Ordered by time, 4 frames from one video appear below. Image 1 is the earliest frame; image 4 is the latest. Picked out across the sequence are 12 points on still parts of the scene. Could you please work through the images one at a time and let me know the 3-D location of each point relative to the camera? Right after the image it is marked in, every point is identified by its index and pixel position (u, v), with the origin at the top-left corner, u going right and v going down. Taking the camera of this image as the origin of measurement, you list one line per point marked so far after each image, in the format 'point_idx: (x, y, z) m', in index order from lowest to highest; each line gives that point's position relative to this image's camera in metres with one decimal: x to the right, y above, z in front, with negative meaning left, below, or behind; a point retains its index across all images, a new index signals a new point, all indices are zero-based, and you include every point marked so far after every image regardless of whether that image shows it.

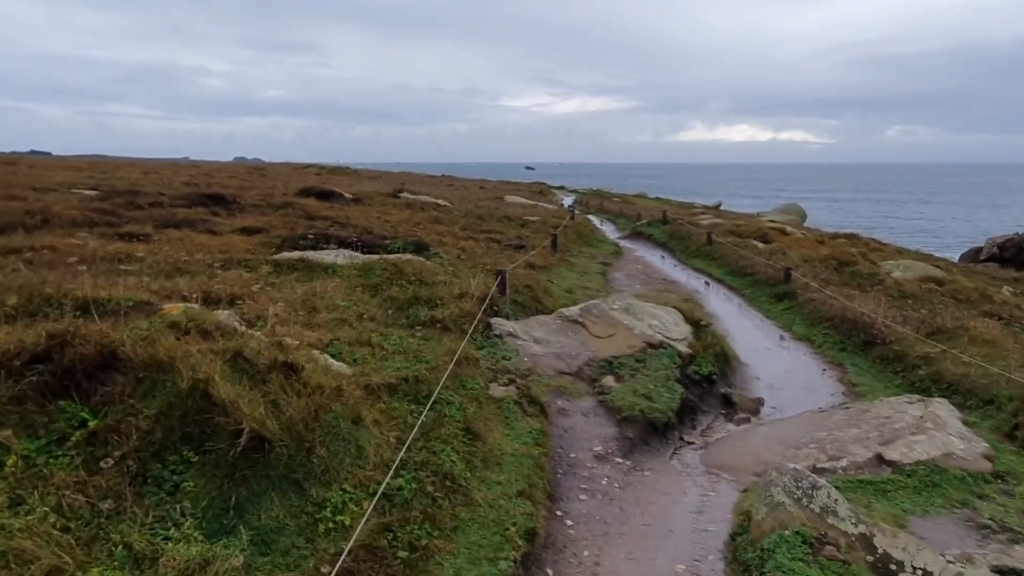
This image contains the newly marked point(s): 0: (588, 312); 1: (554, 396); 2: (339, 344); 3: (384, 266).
0: (+1.4, -0.5, +13.3) m
1: (+0.6, -1.6, +10.5) m
2: (-2.3, -0.7, +9.5) m
3: (-2.6, +0.4, +14.8) m
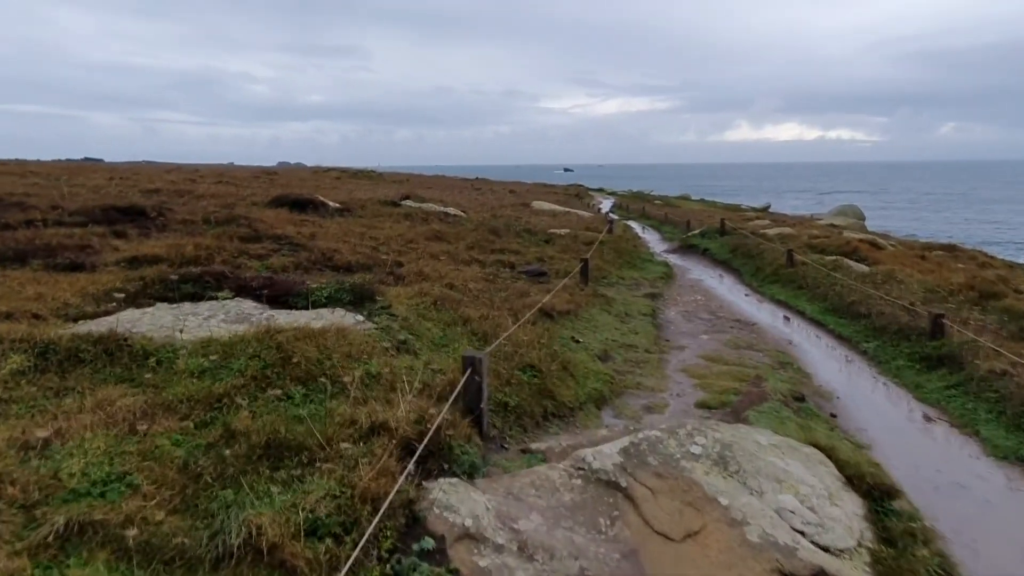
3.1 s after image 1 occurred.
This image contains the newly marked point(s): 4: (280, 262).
0: (+1.1, -1.6, +6.4) m
1: (+0.2, -2.7, +3.6) m
2: (-2.7, -1.8, +2.8) m
3: (-2.8, -0.7, +8.1) m
4: (-5.2, +0.6, +16.2) m
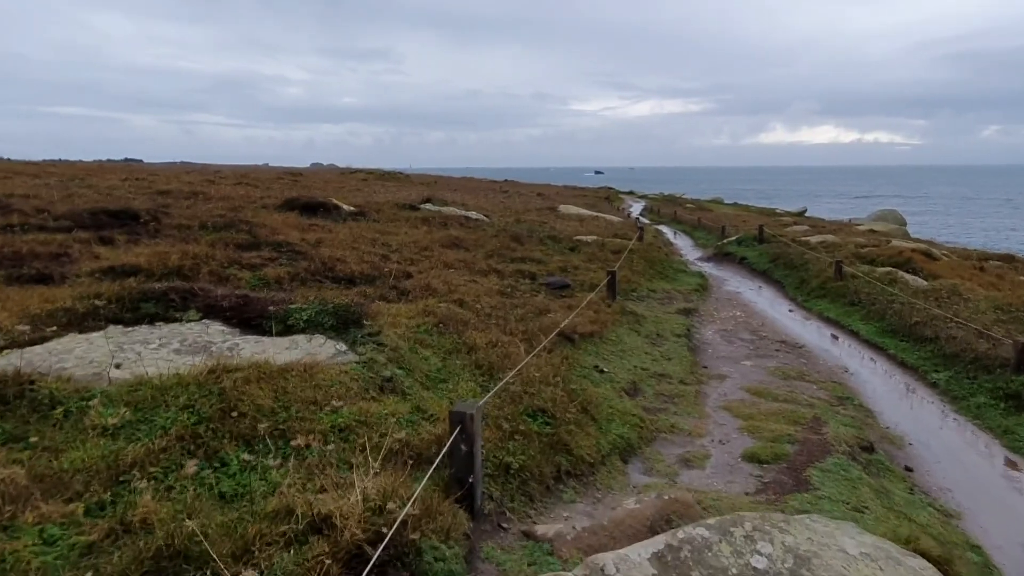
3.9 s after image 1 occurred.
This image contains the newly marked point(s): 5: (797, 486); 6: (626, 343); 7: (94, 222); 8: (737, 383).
0: (+1.1, -1.9, +4.6) m
1: (0.0, -2.9, +1.9) m
2: (-2.9, -2.1, +1.2) m
3: (-2.8, -0.9, +6.5) m
4: (-4.8, +0.3, +14.6) m
5: (+3.1, -2.1, +7.8) m
6: (+2.2, -1.0, +13.7) m
7: (-9.8, +1.5, +17.0) m
8: (+3.9, -1.6, +12.5) m
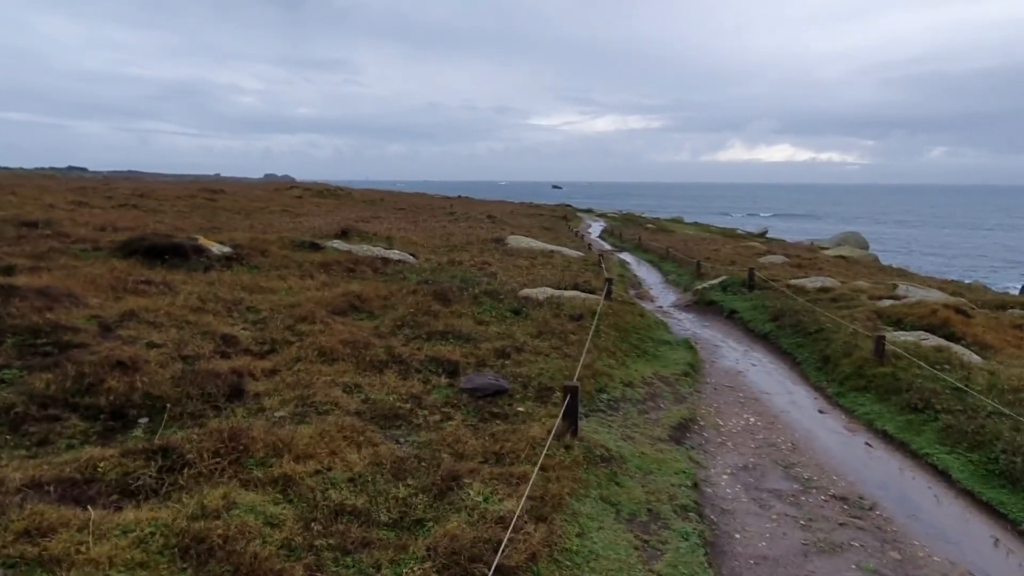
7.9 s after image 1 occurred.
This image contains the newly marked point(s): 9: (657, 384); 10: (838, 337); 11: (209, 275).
0: (+0.3, -3.4, -1.8) m
1: (-0.6, -4.4, -4.6) m
2: (-3.5, -3.5, -5.5) m
3: (-3.7, -2.5, -0.2) m
4: (-6.2, -1.4, +7.9) m
5: (+2.1, -3.7, +1.5) m
6: (+0.9, -2.7, +7.4) m
7: (-11.2, -0.2, +10.0) m
8: (+2.7, -3.3, +6.2) m
9: (+2.9, -1.9, +14.7) m
10: (+8.0, -1.2, +17.8) m
11: (-7.3, +0.3, +17.4) m
